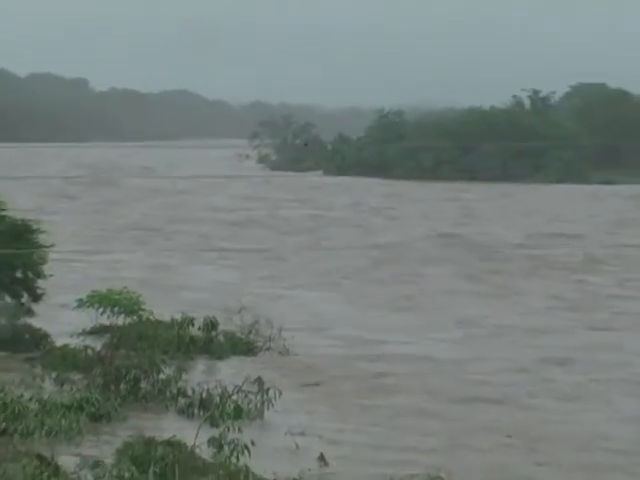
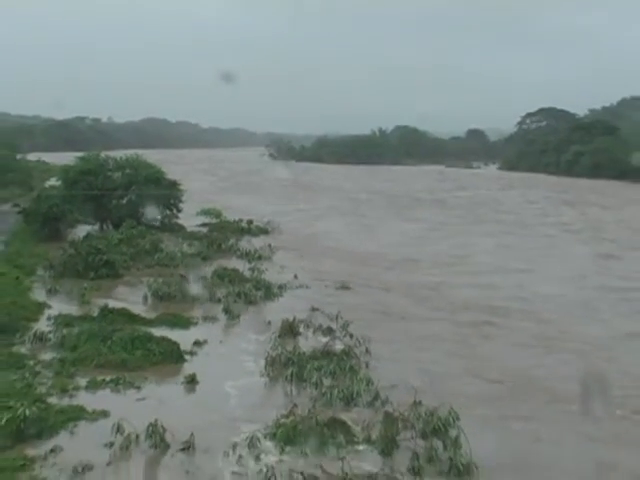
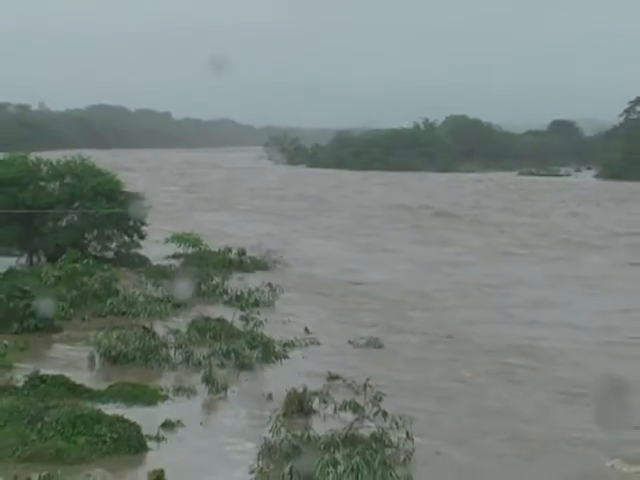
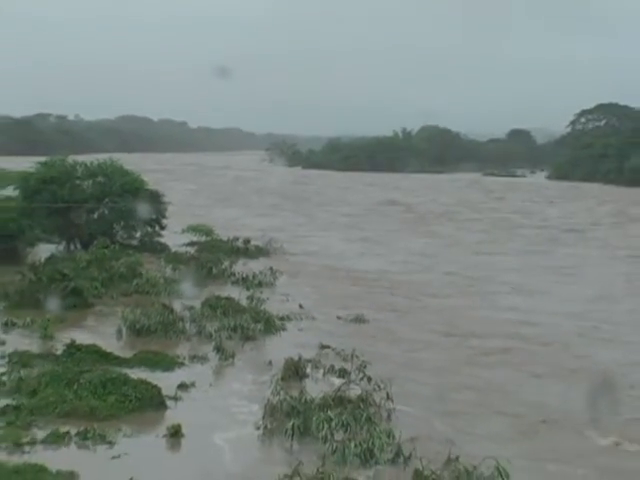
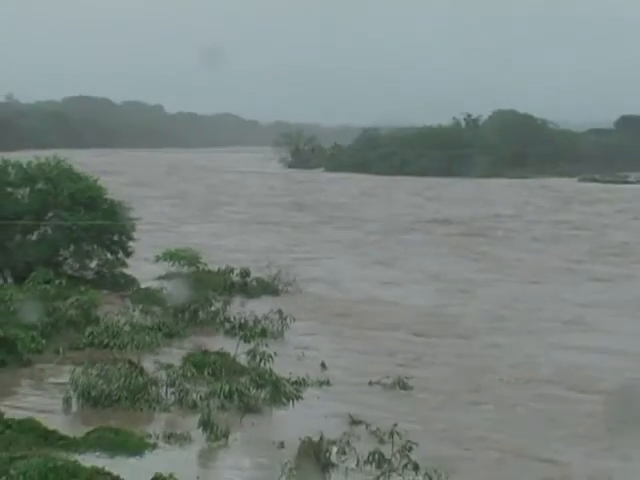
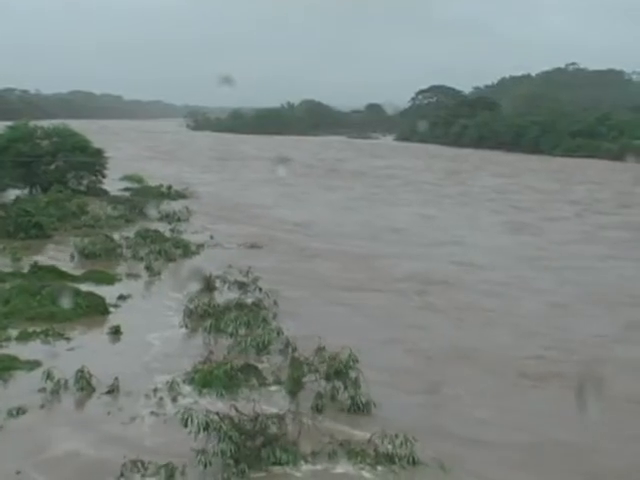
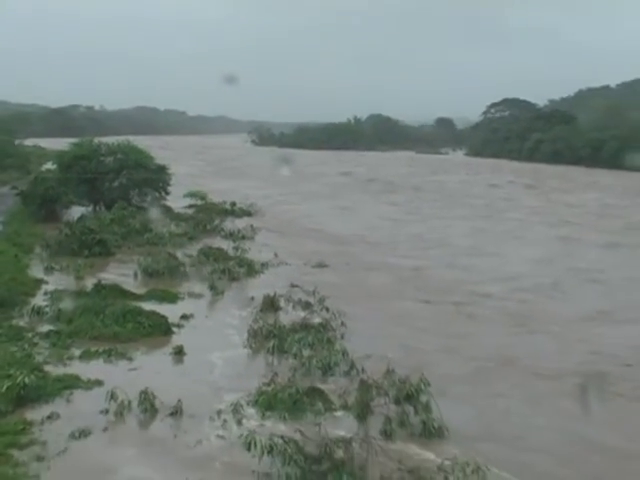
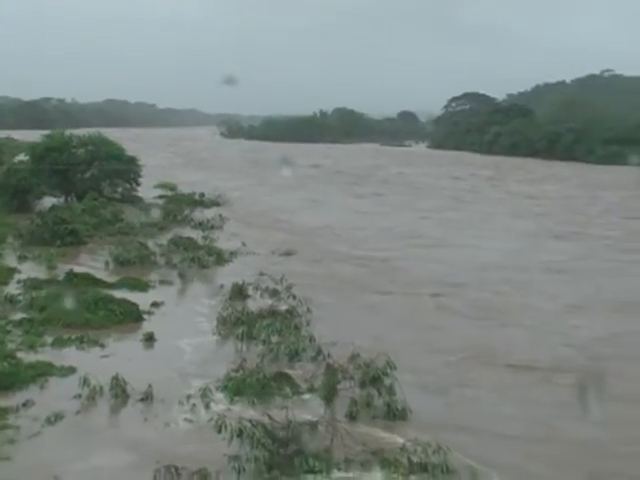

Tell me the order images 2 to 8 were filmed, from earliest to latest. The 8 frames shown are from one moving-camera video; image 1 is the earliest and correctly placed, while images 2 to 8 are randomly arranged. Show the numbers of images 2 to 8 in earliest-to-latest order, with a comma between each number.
5, 3, 4, 2, 7, 8, 6
